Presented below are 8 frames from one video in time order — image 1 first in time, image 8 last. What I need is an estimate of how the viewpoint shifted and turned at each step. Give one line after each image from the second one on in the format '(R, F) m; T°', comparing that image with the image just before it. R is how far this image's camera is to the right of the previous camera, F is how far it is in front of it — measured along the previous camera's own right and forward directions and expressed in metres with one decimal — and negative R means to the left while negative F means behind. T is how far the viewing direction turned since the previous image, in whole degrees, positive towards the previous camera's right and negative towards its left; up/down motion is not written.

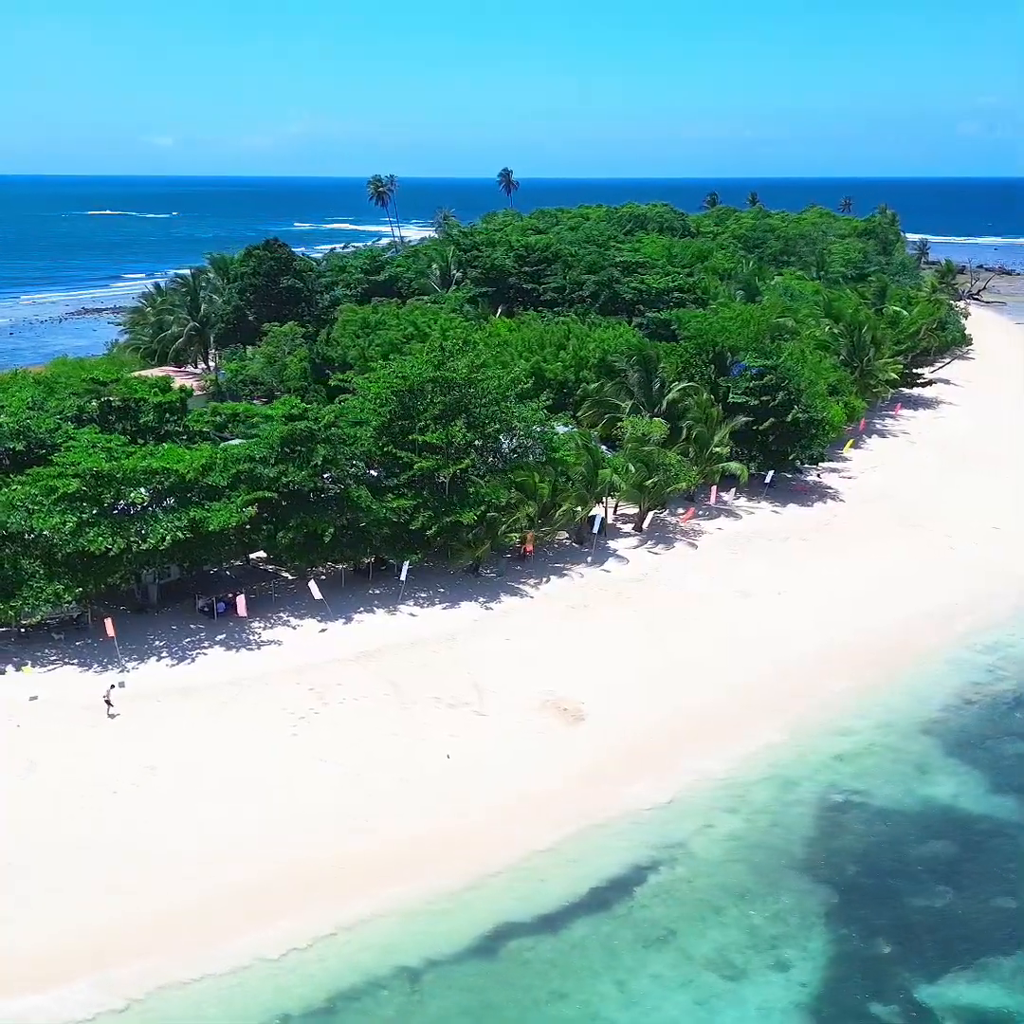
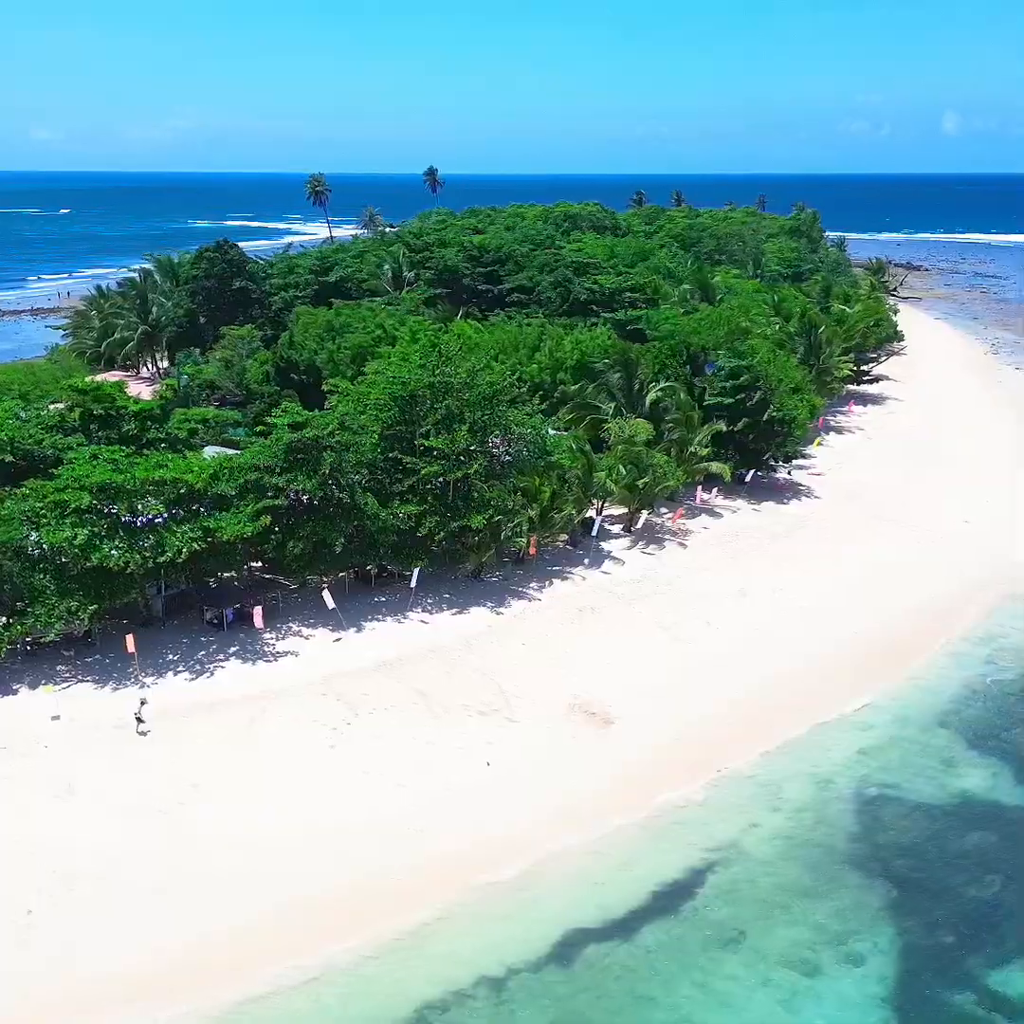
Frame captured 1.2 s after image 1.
(-1.7, 0.0) m; +4°
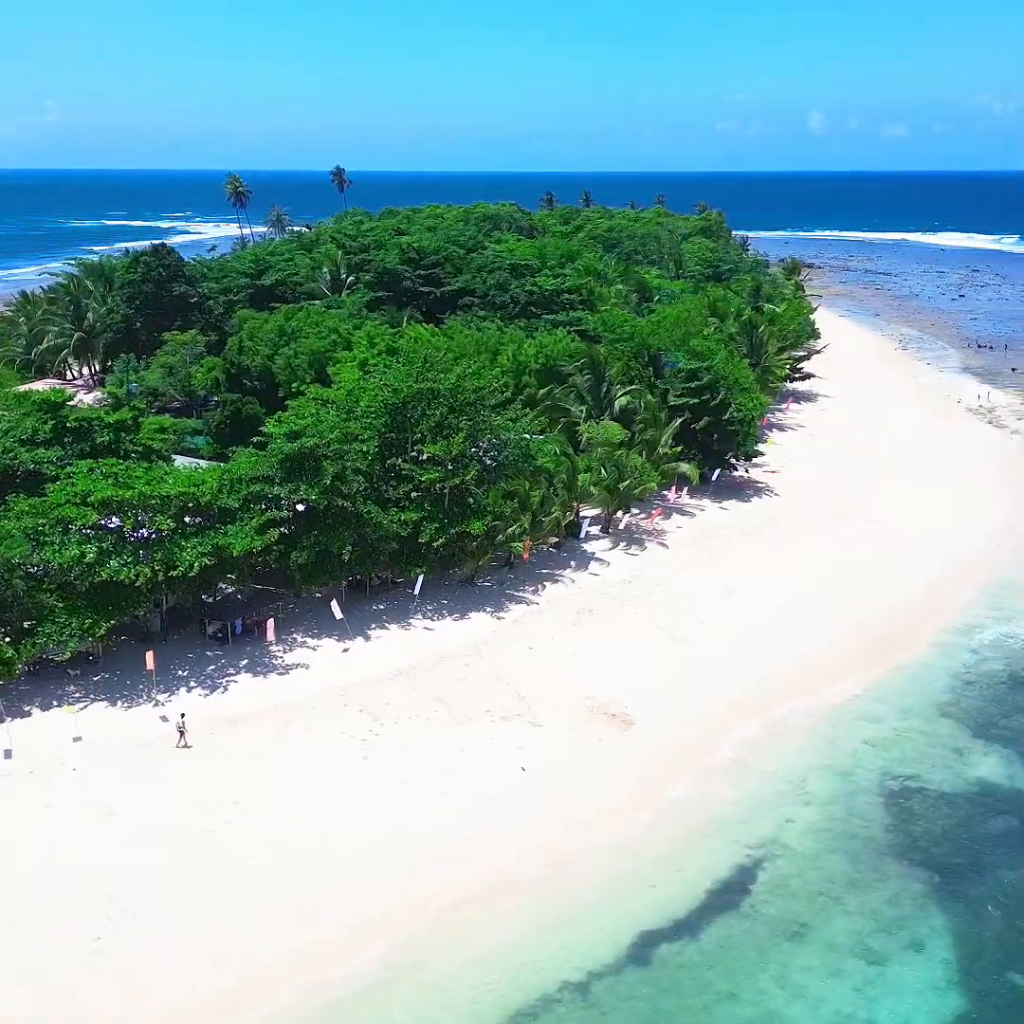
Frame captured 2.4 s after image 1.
(-1.9, -0.1) m; +5°
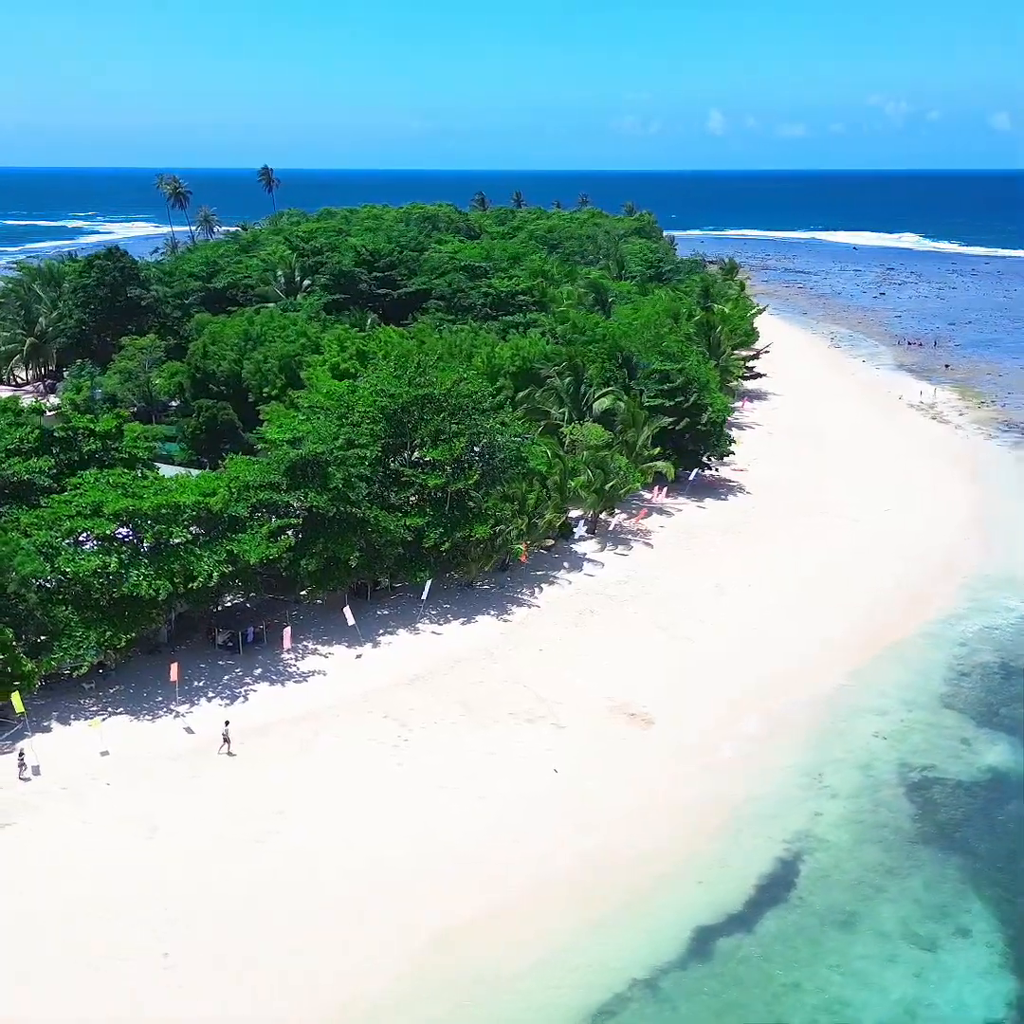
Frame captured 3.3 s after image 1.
(-1.6, -0.1) m; +4°
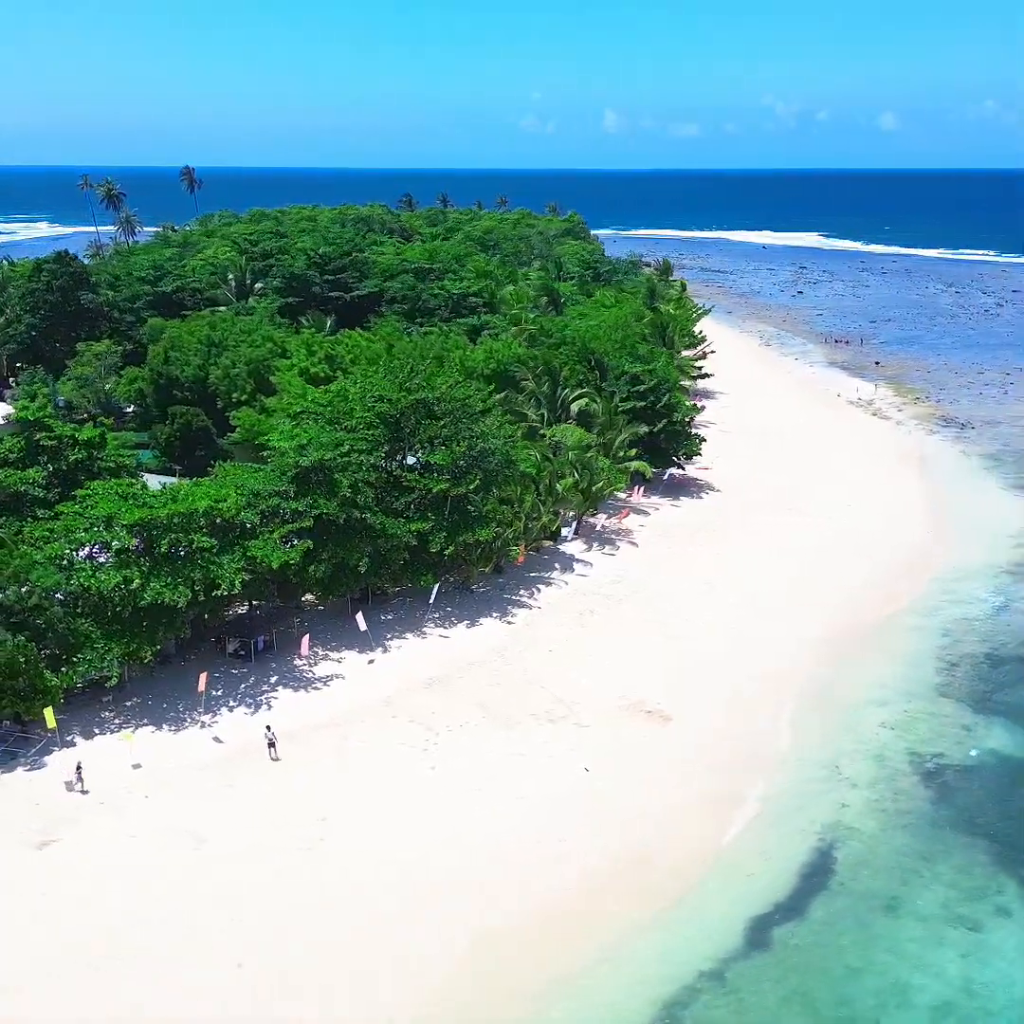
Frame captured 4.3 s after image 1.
(-1.7, -0.2) m; +4°
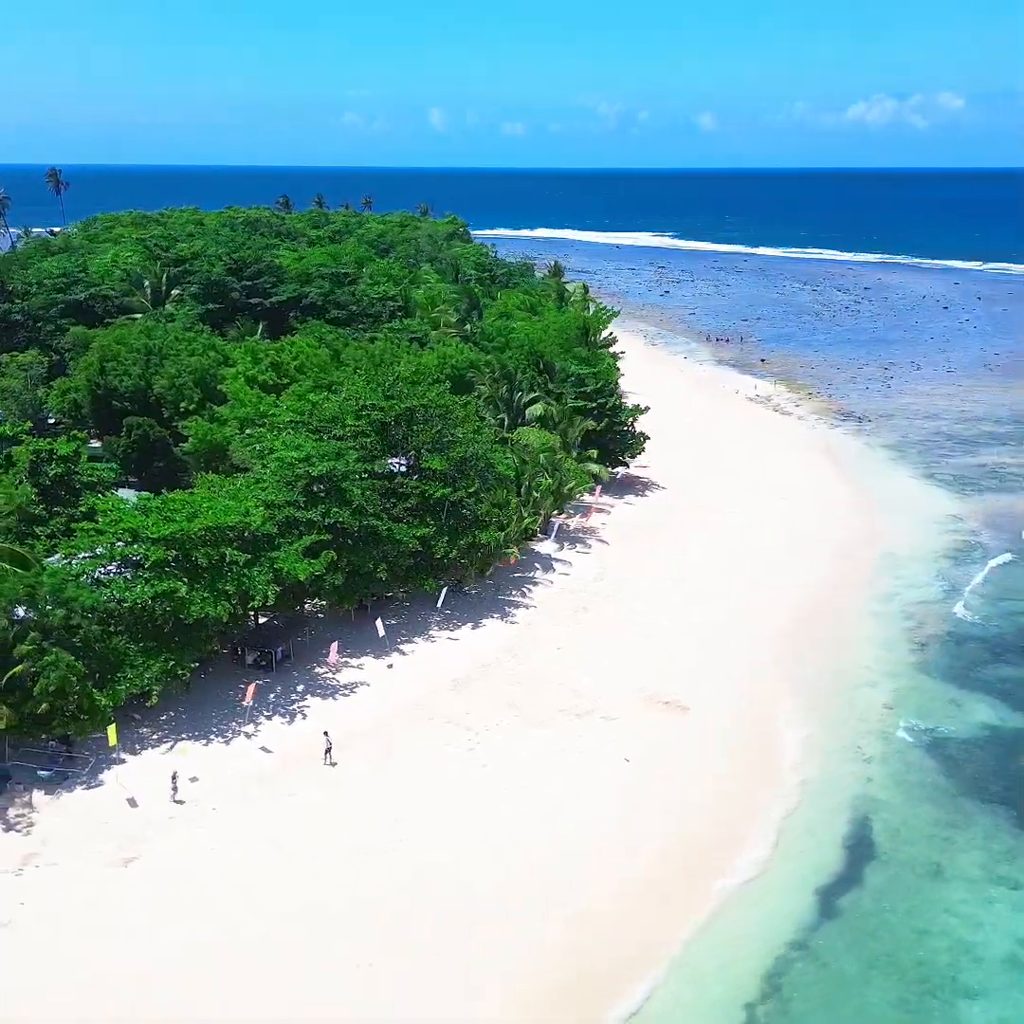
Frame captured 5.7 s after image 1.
(-2.7, -0.4) m; +7°
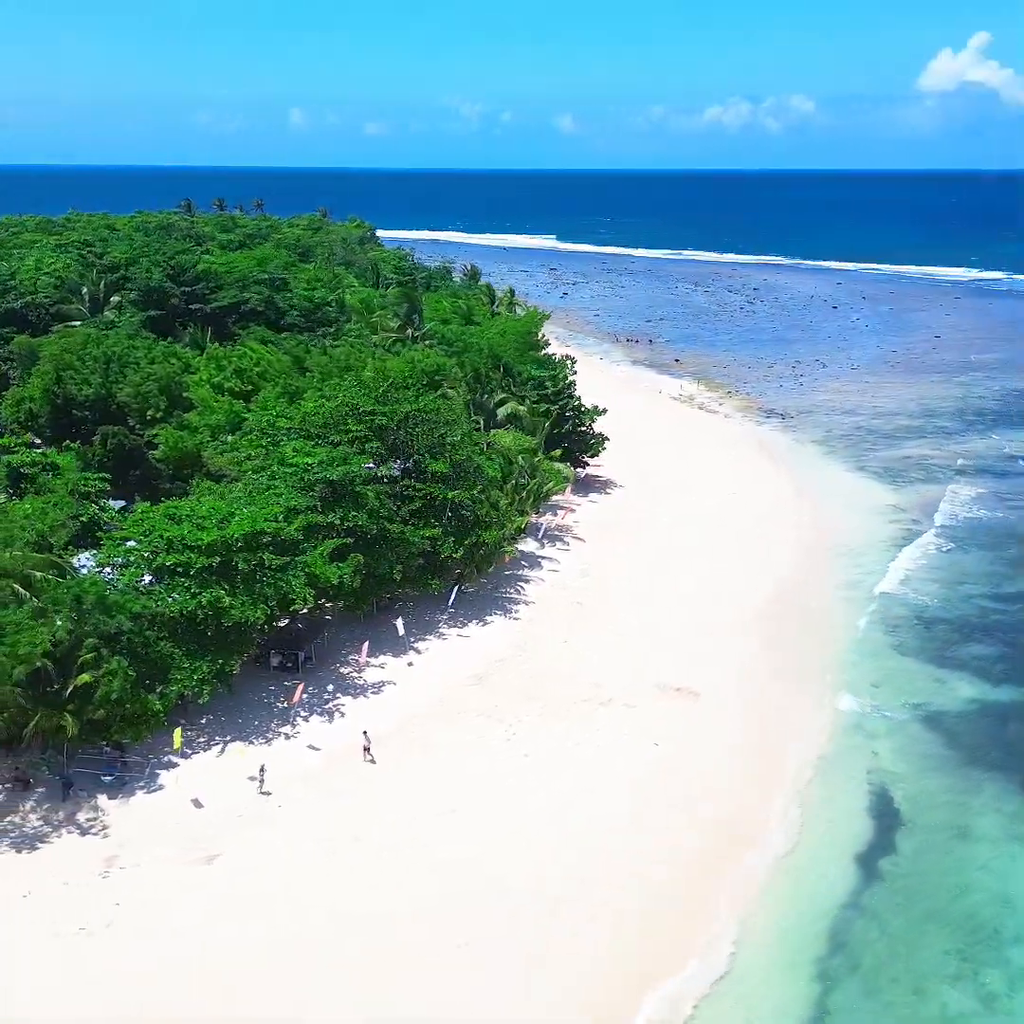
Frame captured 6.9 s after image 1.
(-2.3, -0.7) m; +5°
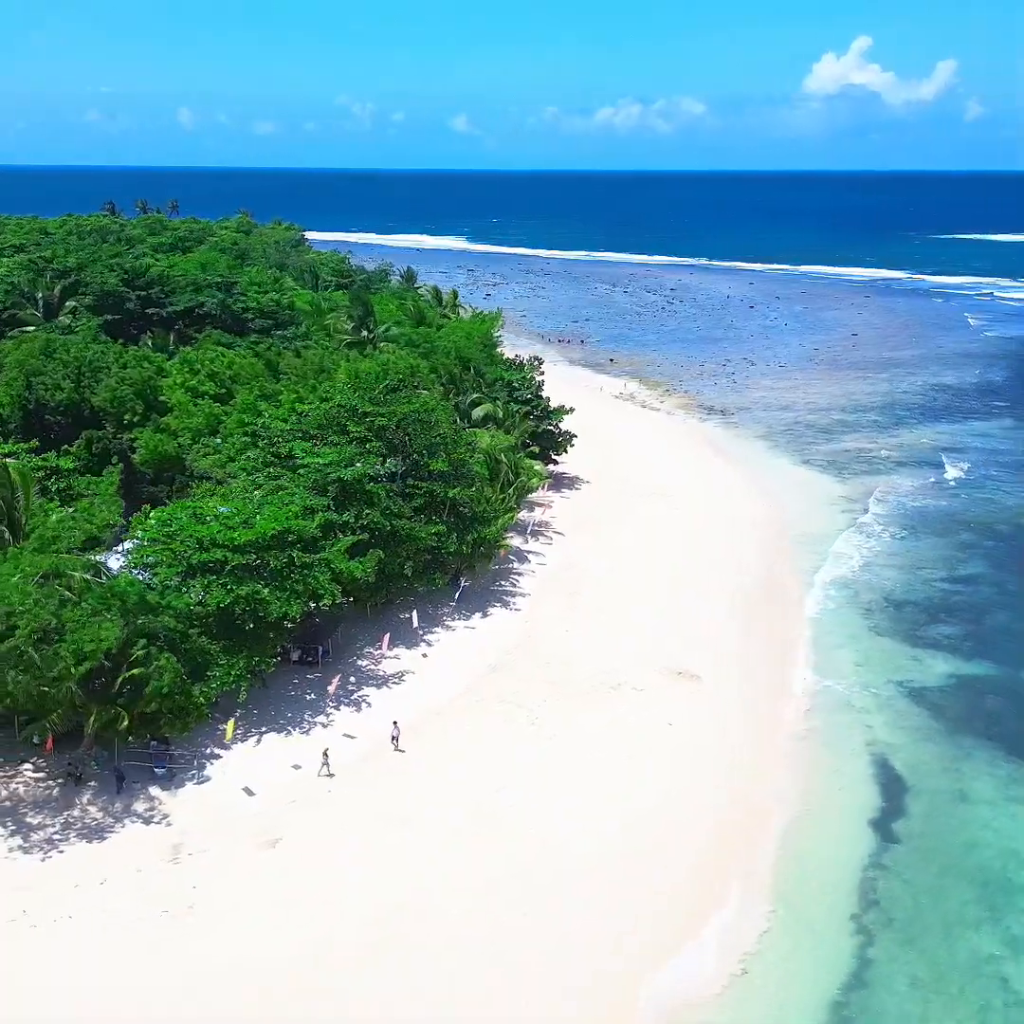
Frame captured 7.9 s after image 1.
(-1.8, -0.8) m; +4°
